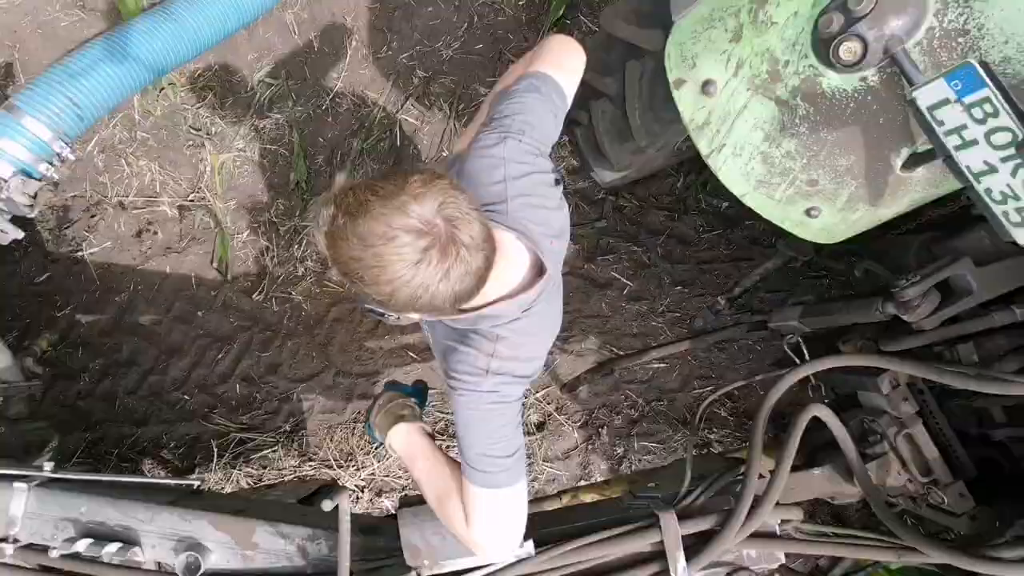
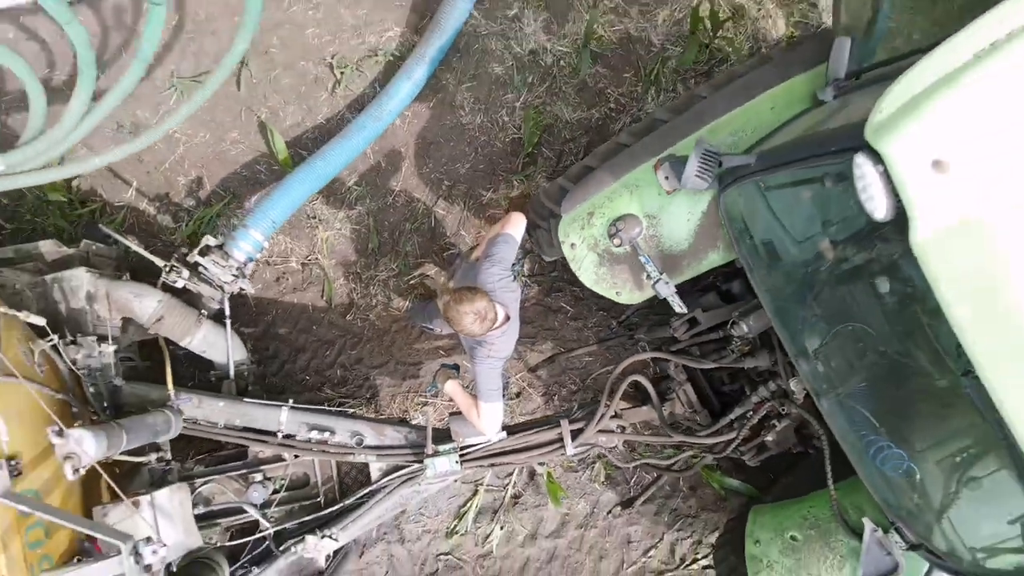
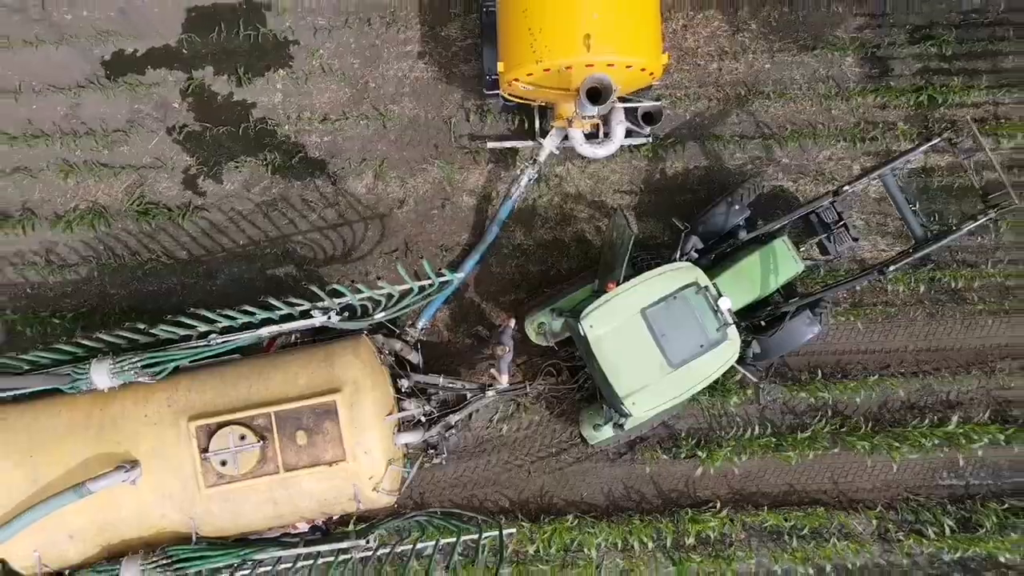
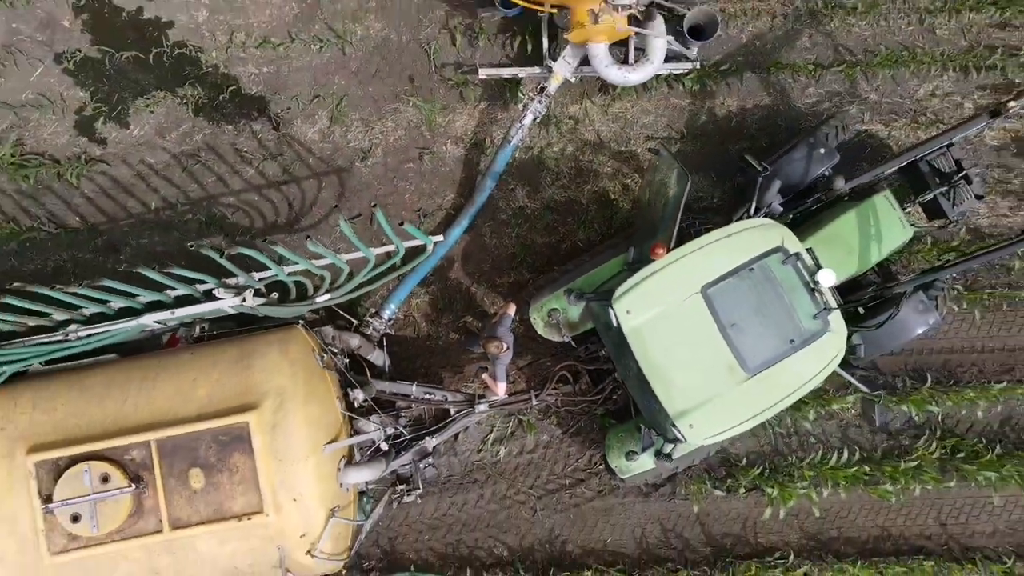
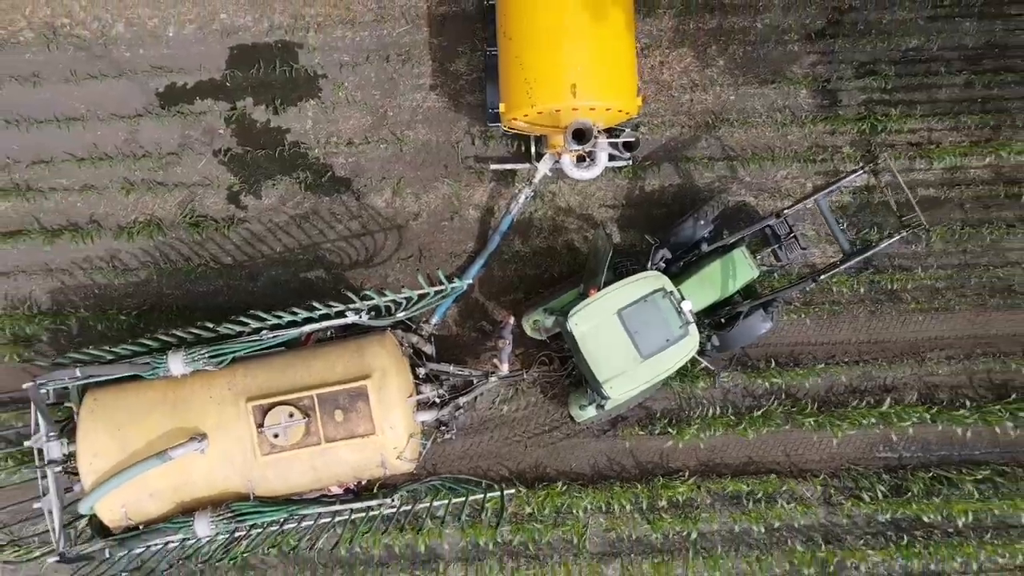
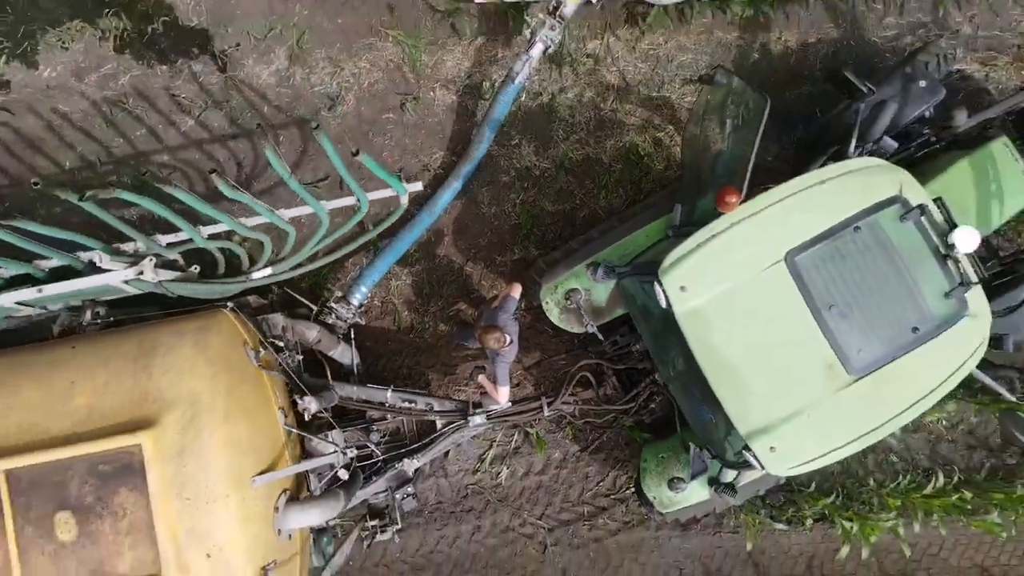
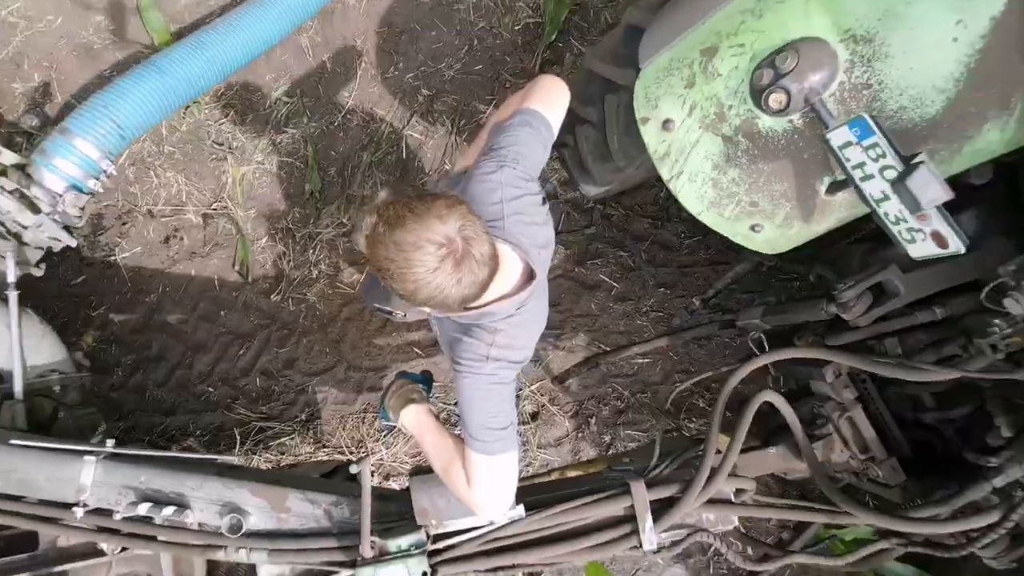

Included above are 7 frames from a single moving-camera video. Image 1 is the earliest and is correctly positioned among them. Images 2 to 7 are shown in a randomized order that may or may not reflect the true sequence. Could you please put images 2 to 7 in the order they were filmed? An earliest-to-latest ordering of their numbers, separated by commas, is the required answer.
7, 2, 6, 4, 3, 5
